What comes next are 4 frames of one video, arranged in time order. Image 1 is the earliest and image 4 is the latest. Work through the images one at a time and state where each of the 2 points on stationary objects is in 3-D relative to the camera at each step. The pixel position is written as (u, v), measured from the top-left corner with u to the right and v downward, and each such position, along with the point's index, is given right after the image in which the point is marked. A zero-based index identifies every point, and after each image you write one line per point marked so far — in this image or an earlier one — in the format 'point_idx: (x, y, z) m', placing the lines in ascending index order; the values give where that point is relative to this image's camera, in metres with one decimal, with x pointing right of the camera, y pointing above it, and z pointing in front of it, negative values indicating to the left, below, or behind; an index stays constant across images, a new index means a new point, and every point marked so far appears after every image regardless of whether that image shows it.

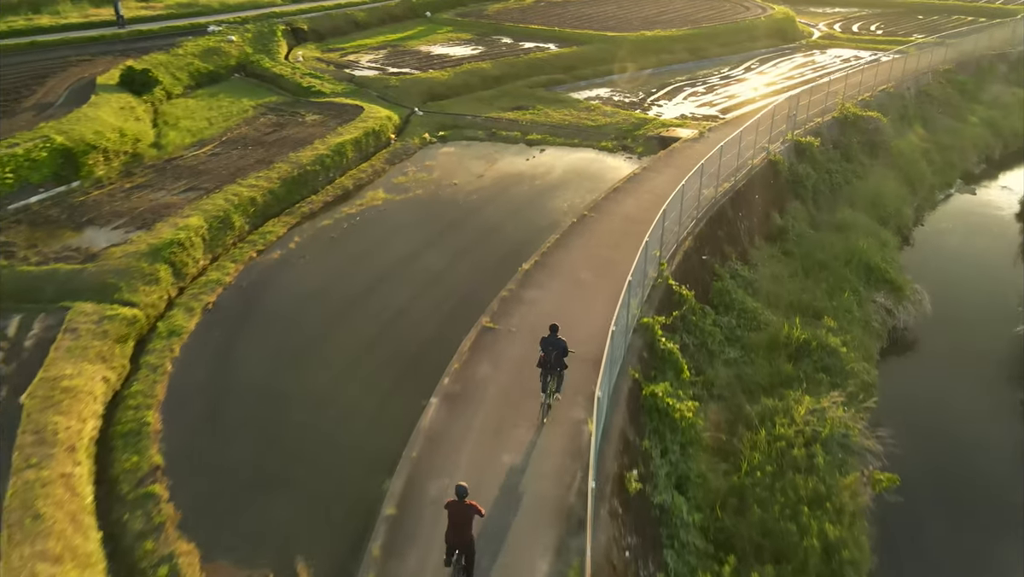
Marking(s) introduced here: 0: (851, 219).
0: (+8.6, +1.8, +18.9) m
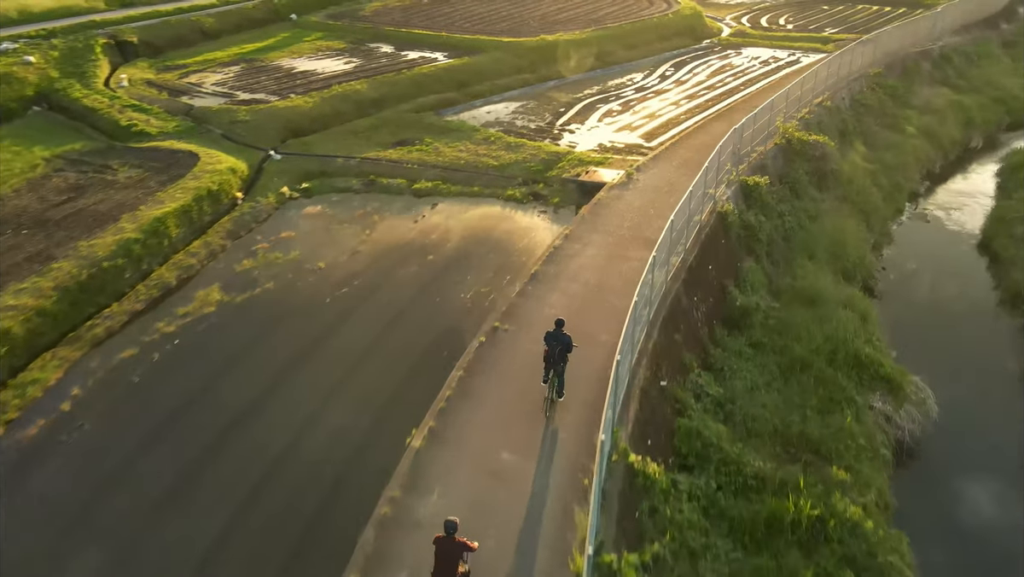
0: (+6.3, +0.1, +15.4) m
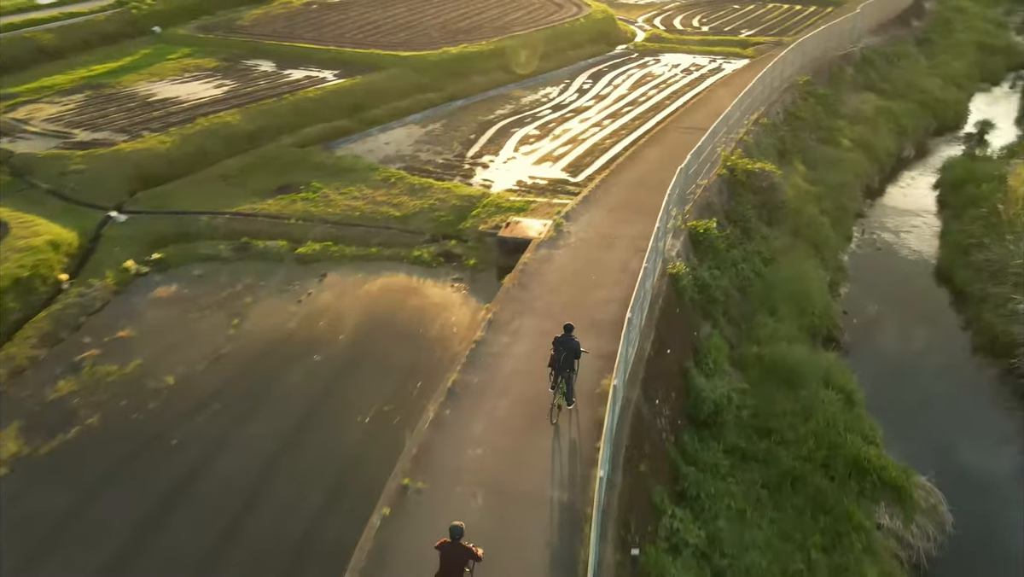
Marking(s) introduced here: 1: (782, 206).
0: (+4.8, -1.1, +13.1) m
1: (+6.4, +2.0, +17.5) m
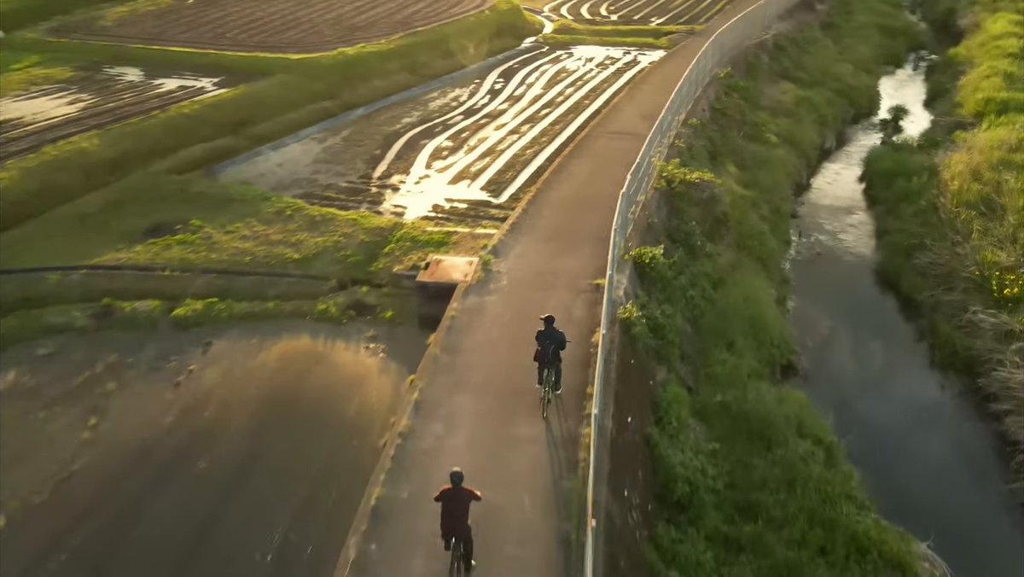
0: (+3.8, -1.6, +11.6) m
1: (+4.6, +1.6, +16.1) m
